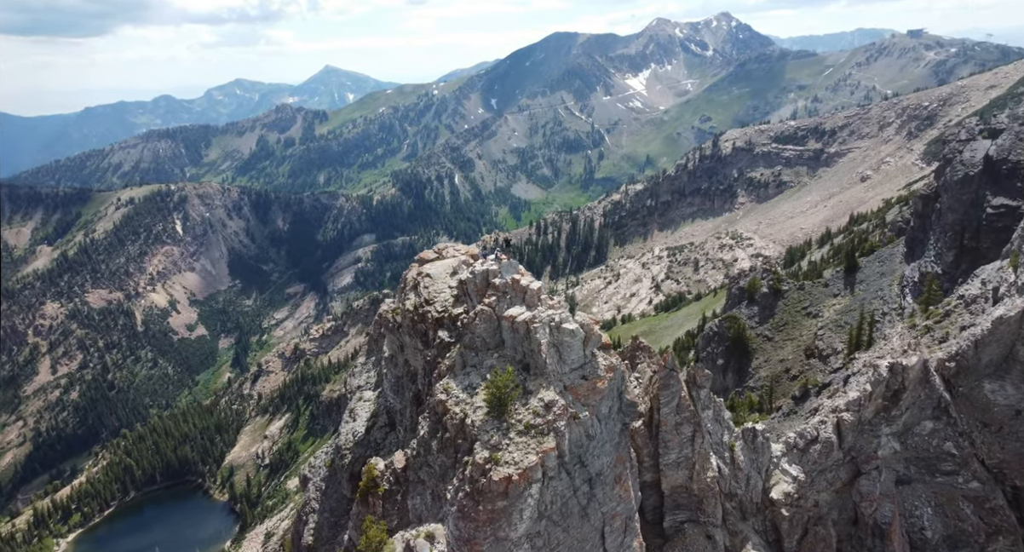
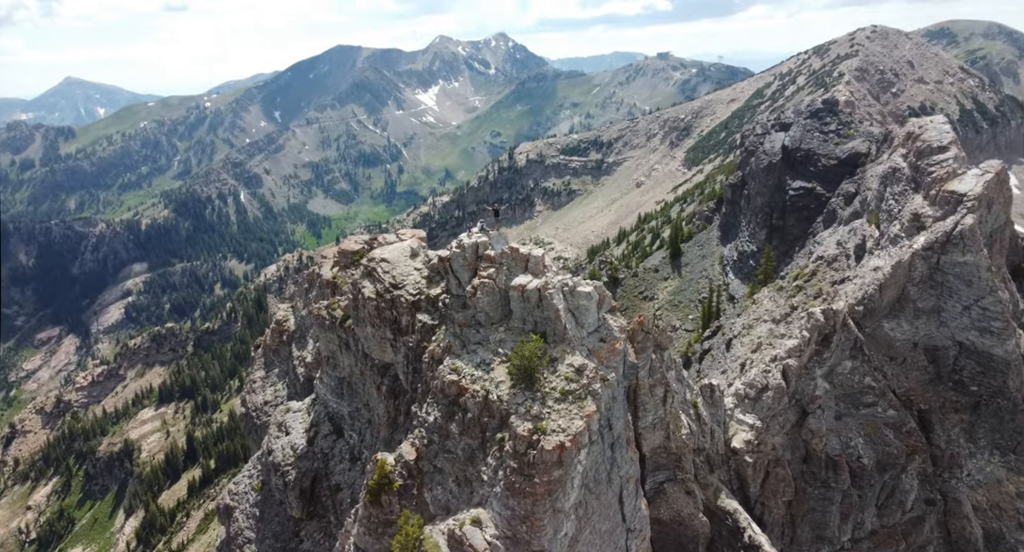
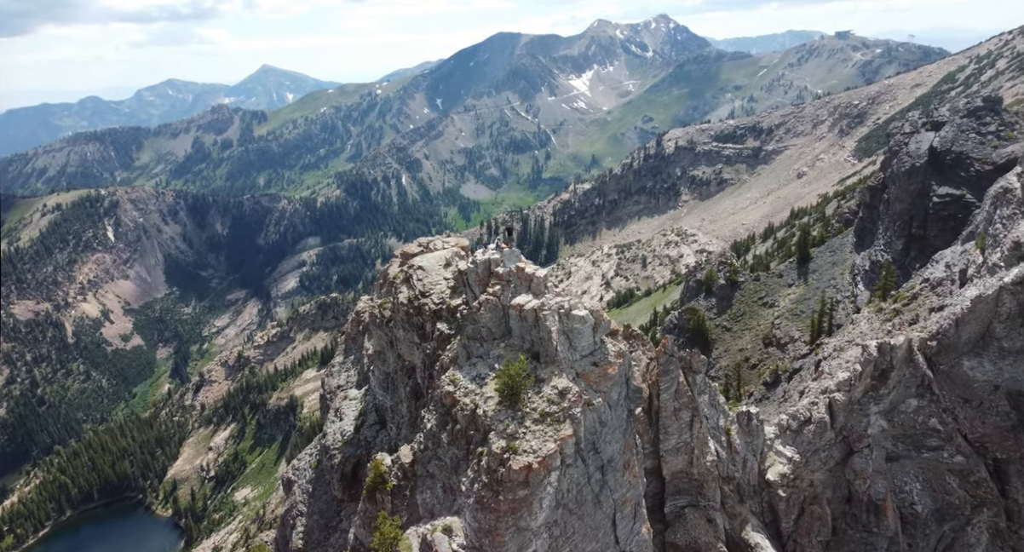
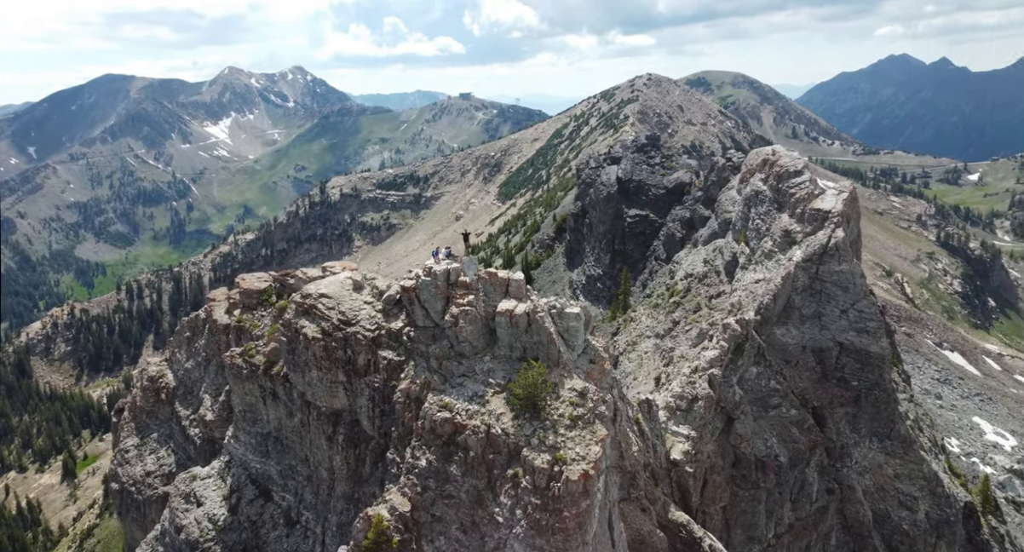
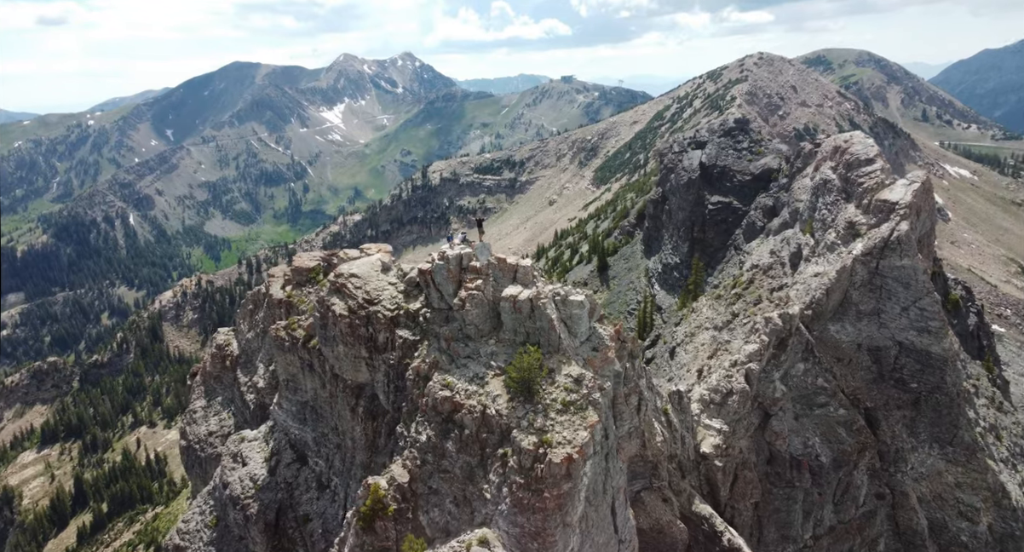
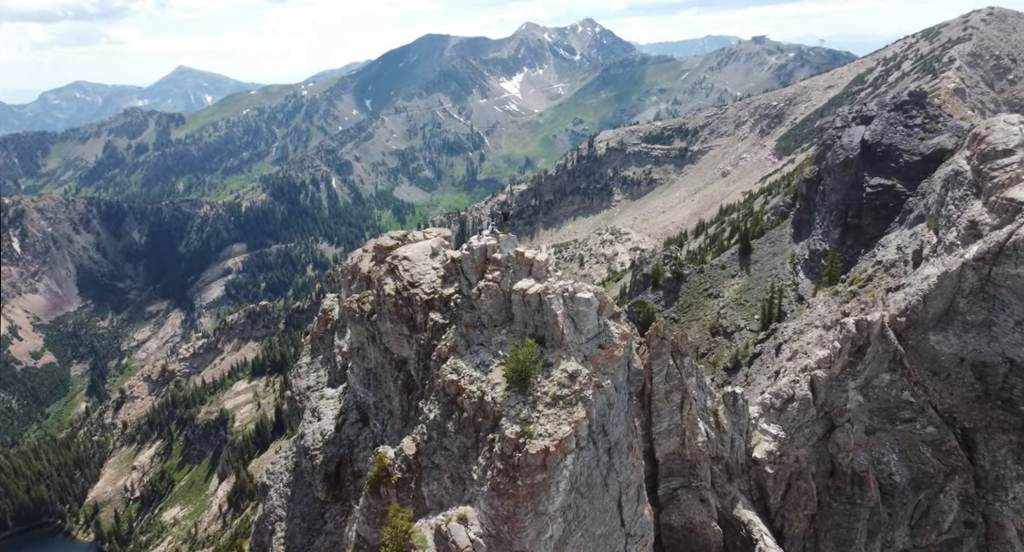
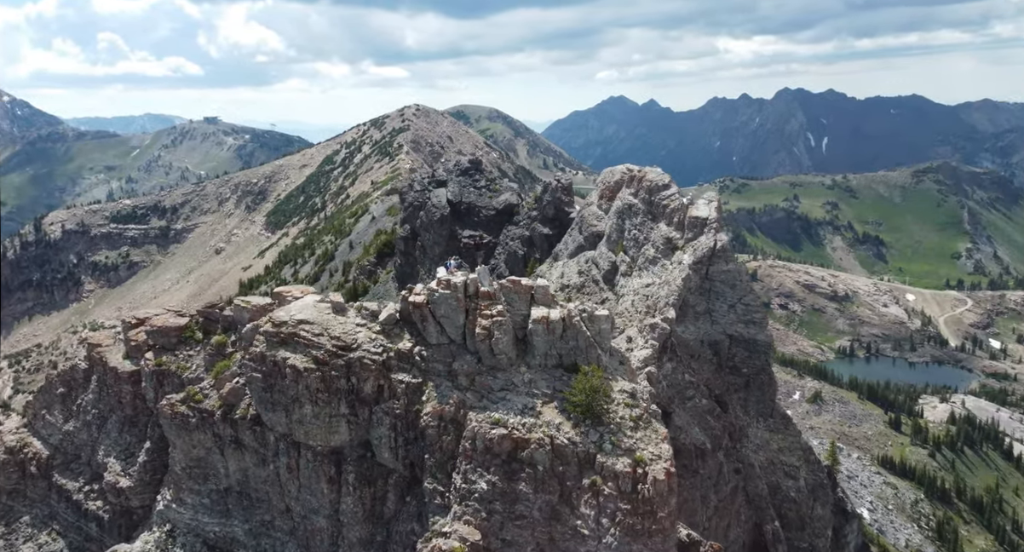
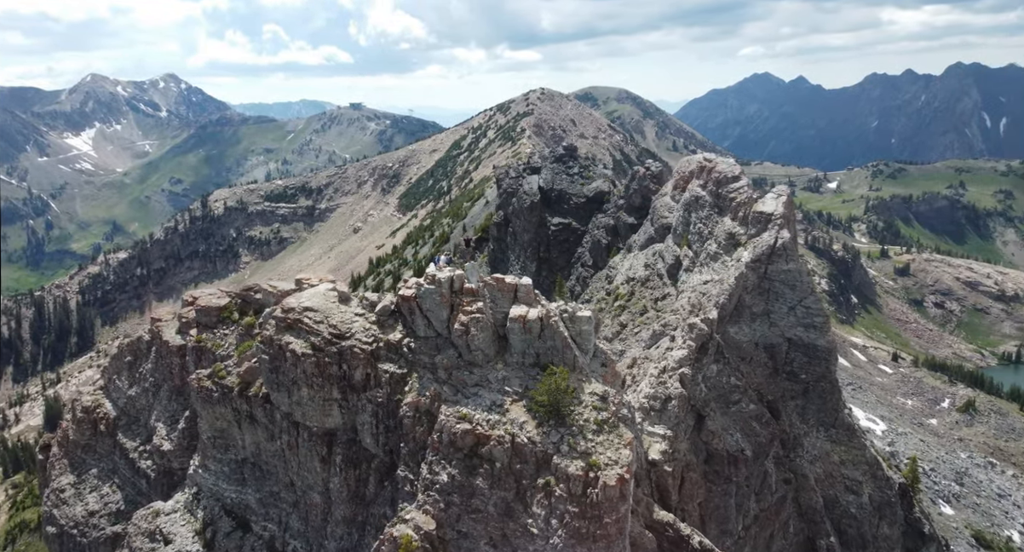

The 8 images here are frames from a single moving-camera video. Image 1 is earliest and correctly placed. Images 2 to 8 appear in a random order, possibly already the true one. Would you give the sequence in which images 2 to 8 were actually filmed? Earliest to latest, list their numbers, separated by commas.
3, 6, 2, 5, 4, 8, 7
